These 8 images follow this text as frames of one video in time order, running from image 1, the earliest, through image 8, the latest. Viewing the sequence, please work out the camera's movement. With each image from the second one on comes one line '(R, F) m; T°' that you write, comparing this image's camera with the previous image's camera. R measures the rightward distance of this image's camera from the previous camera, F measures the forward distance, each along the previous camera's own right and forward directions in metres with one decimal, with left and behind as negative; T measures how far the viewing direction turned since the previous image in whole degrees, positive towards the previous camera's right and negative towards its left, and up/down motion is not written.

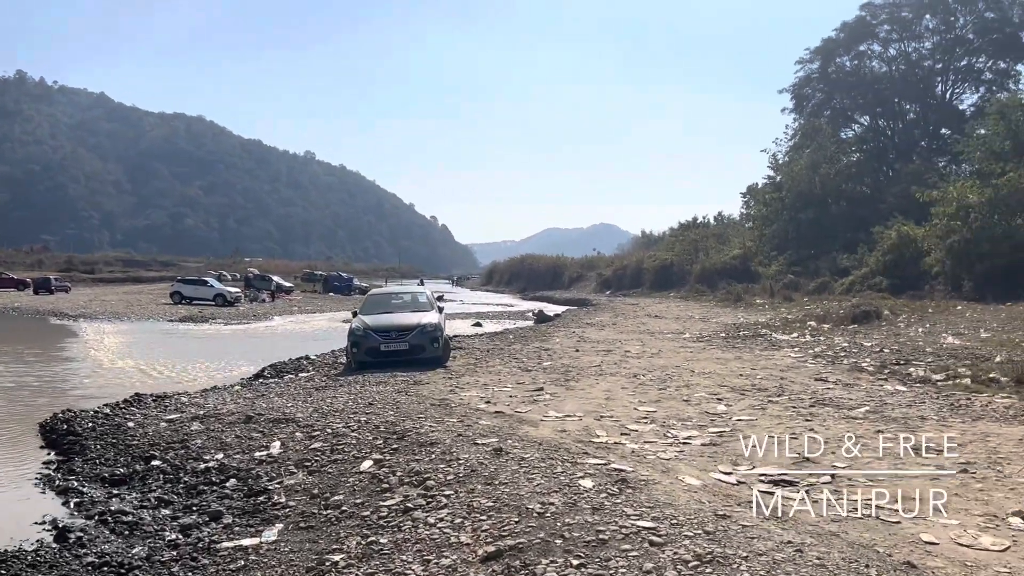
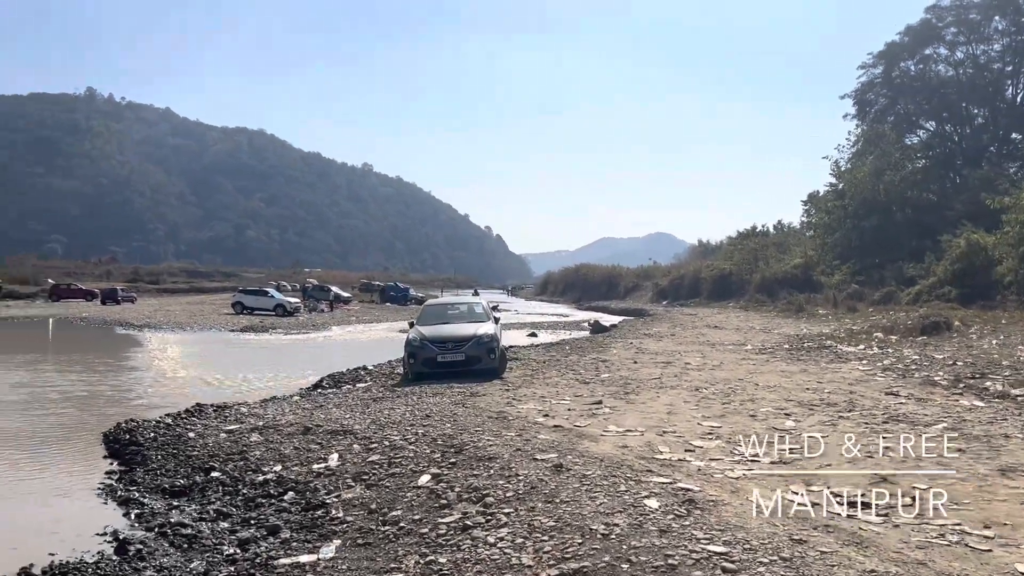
(0.0, +0.1) m; -4°
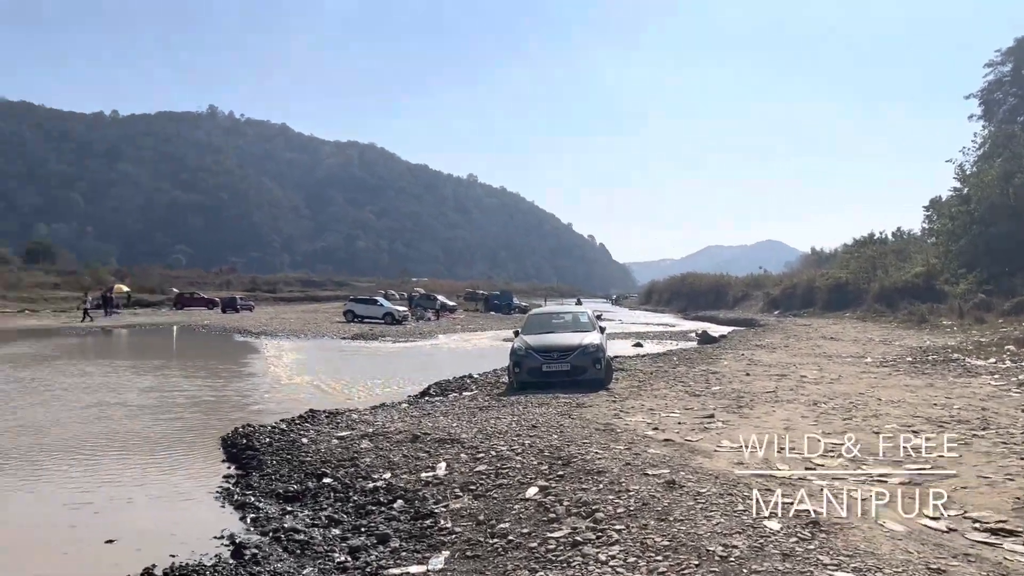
(0.0, +0.1) m; -7°
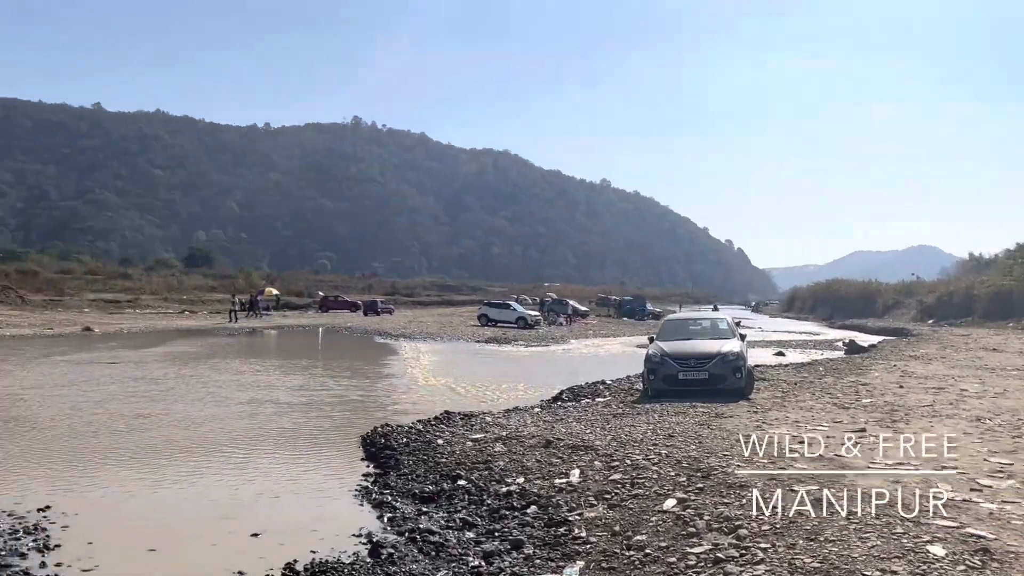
(0.0, +0.1) m; -9°
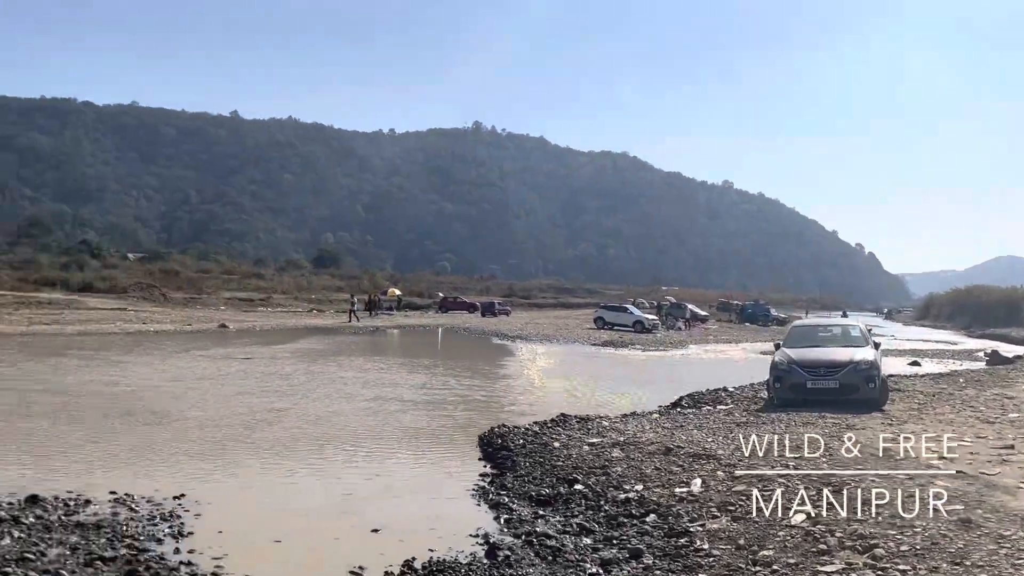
(0.0, +0.1) m; -8°
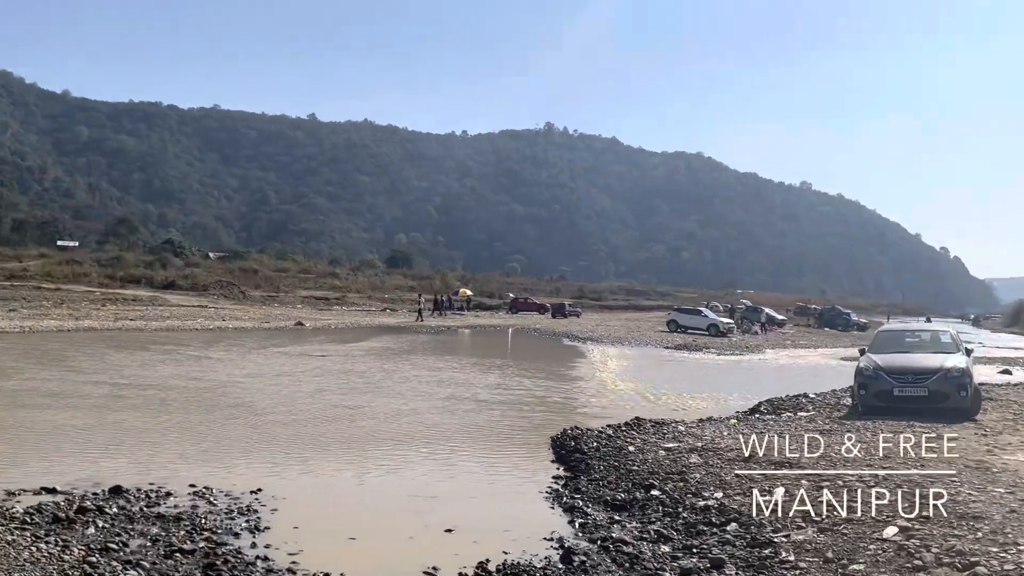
(0.0, +0.1) m; -5°
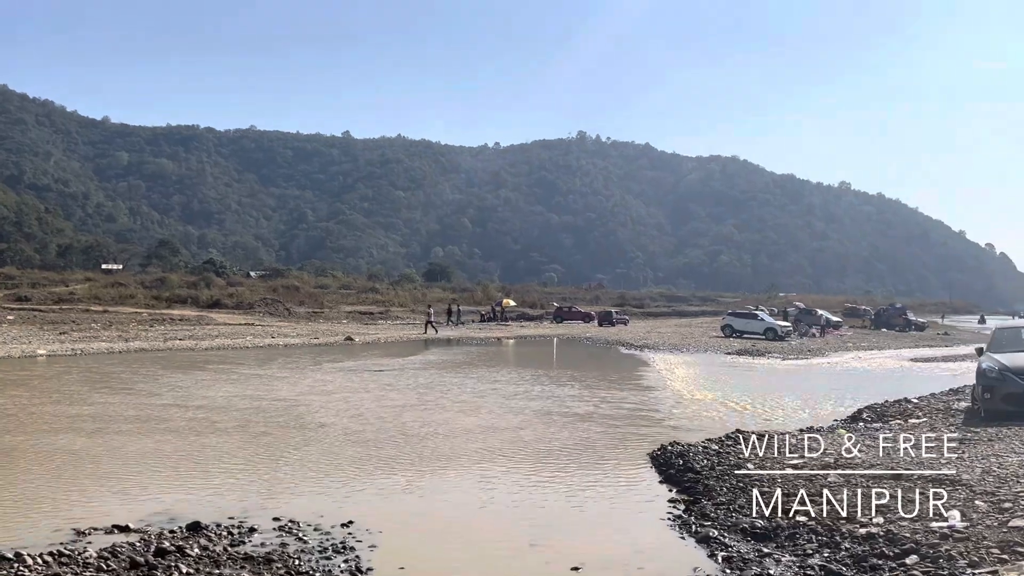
(-0.4, +0.6) m; -3°
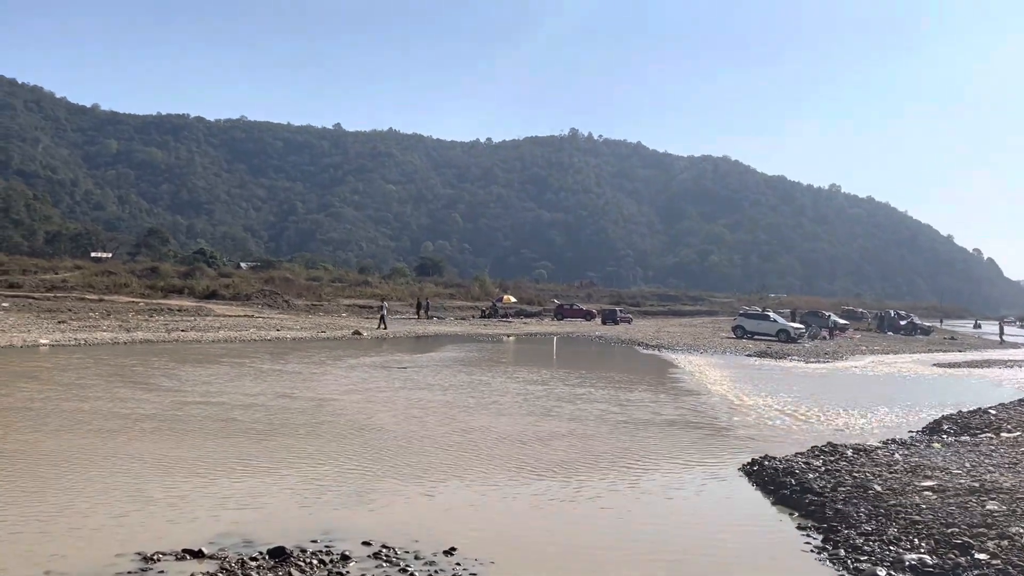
(-0.7, +0.6) m; +1°
